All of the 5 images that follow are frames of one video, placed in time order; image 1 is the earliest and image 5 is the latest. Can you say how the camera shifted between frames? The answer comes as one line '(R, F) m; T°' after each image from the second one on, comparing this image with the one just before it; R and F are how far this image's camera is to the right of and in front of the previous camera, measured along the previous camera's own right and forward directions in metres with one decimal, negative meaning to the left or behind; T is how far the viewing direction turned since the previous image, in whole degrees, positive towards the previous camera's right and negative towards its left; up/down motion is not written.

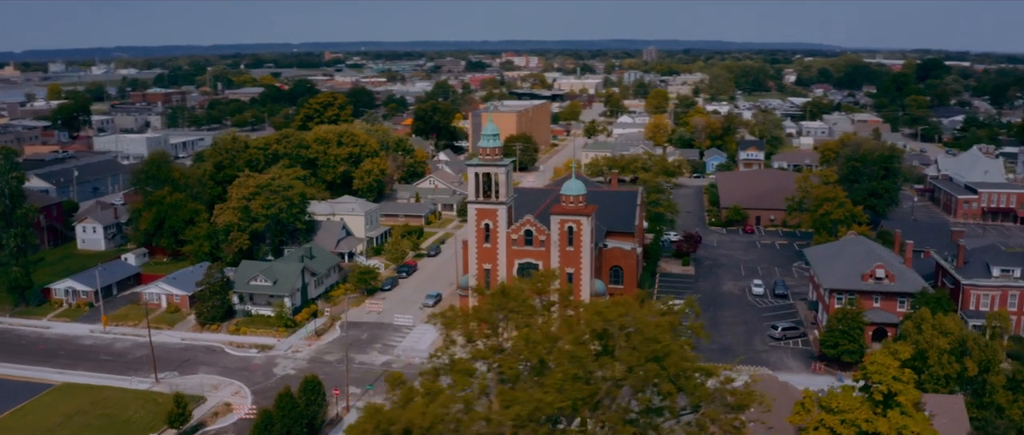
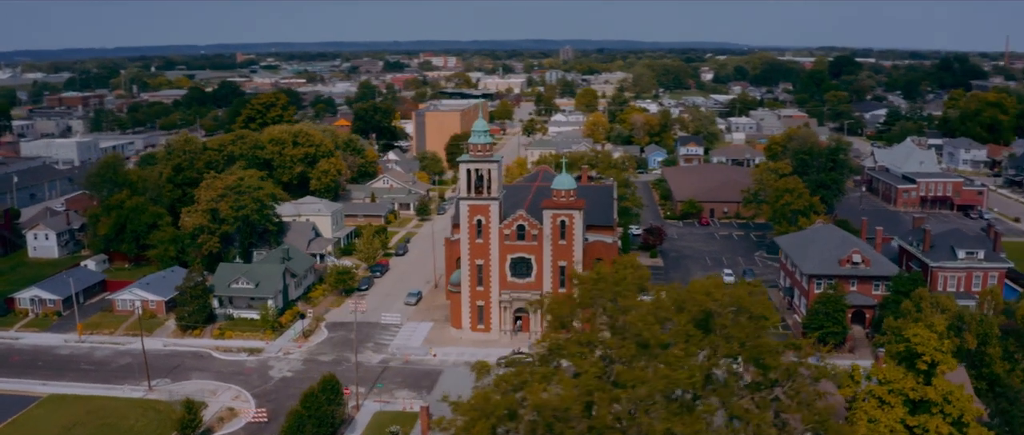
(-3.9, -0.2) m; +6°
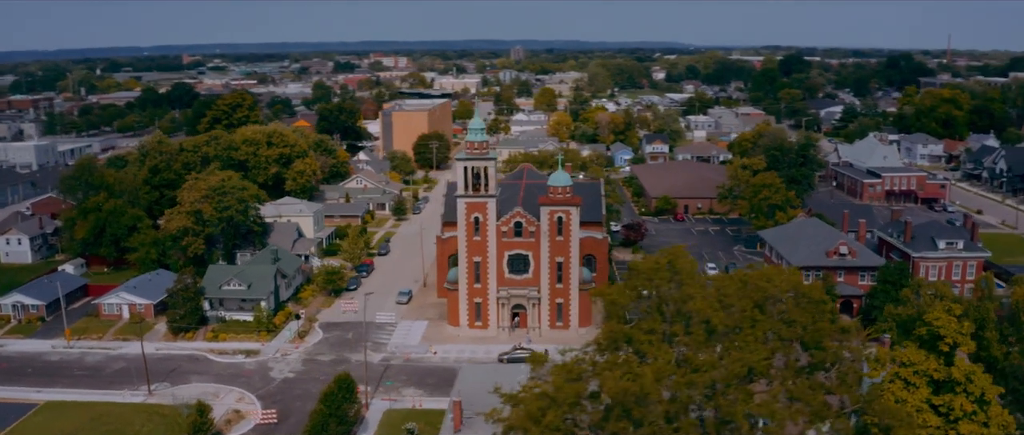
(-2.4, -0.2) m; +4°
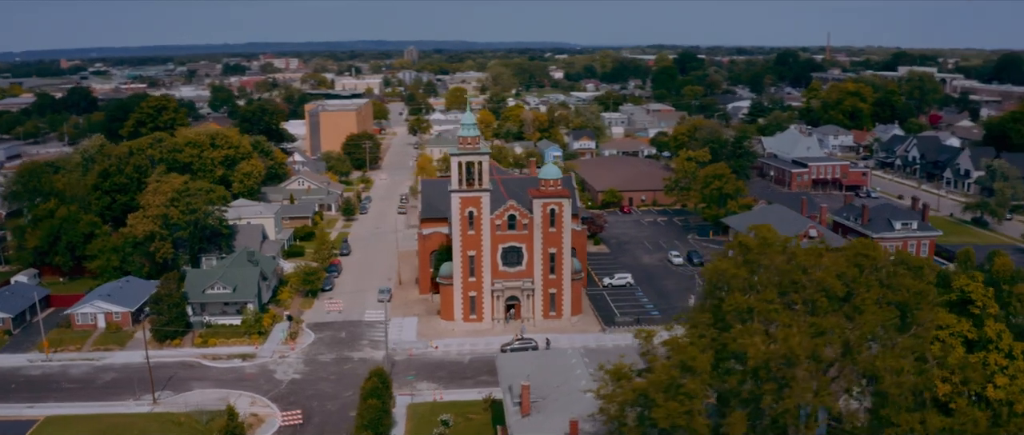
(-5.3, -0.3) m; +8°
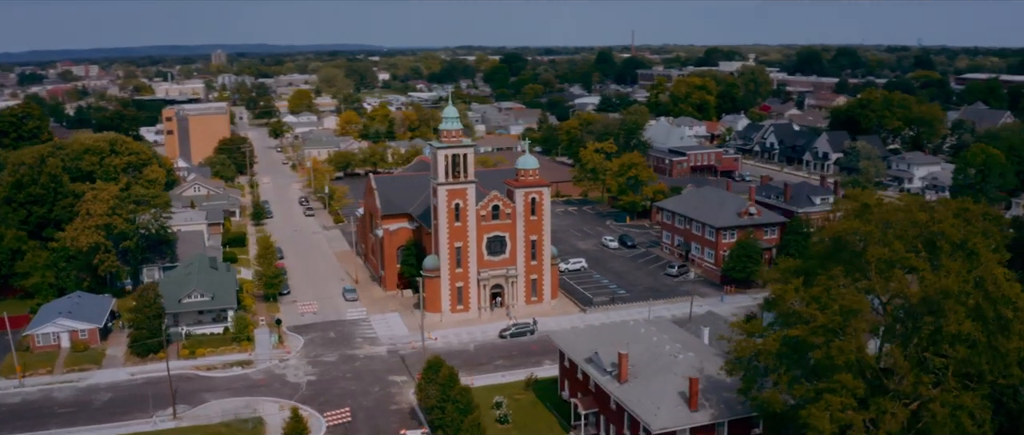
(-9.1, 0.0) m; +13°
